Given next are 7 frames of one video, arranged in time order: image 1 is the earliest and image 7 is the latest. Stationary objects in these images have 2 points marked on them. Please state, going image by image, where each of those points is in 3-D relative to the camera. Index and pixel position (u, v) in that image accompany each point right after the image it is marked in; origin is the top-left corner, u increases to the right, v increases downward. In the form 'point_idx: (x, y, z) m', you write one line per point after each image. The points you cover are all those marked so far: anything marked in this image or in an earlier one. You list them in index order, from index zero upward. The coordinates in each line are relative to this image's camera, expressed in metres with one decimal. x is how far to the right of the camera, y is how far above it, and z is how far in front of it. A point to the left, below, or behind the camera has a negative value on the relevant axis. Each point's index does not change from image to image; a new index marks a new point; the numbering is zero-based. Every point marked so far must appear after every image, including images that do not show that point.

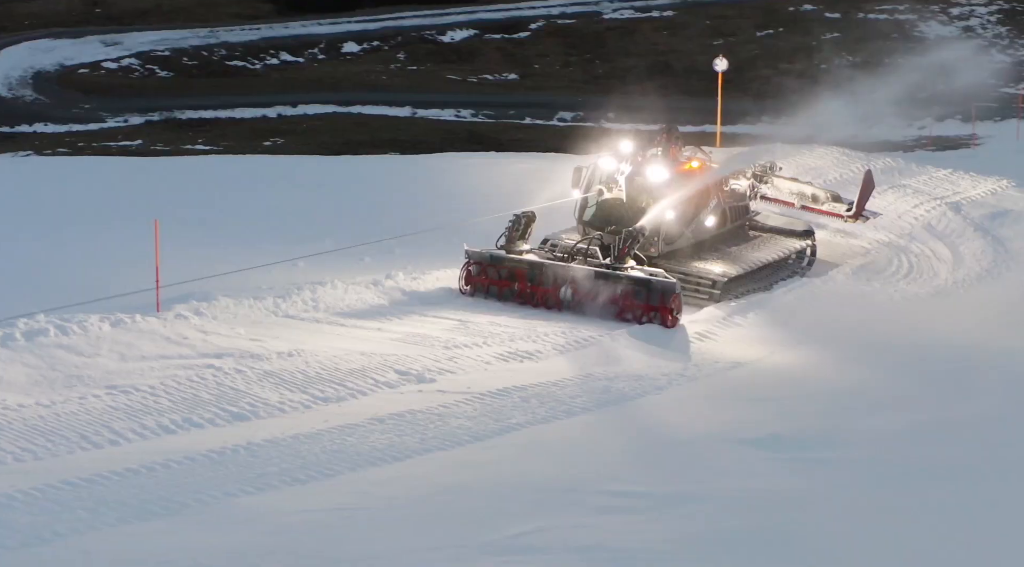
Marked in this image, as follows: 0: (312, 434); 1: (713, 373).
0: (-1.4, -1.0, +8.3) m
1: (+2.1, -1.0, +12.7) m
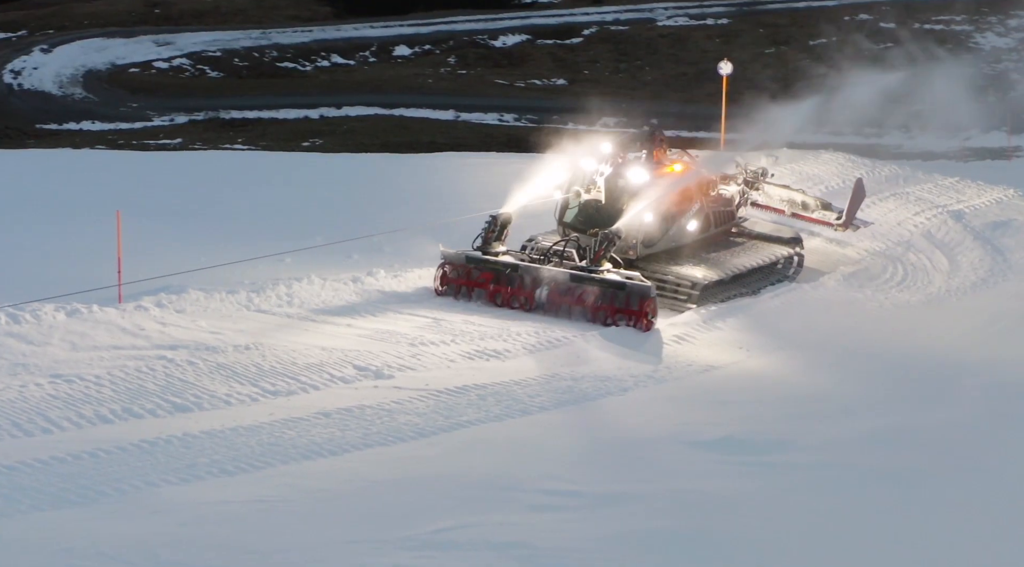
0: (-1.8, -1.0, +8.3) m
1: (+1.8, -1.0, +12.7) m
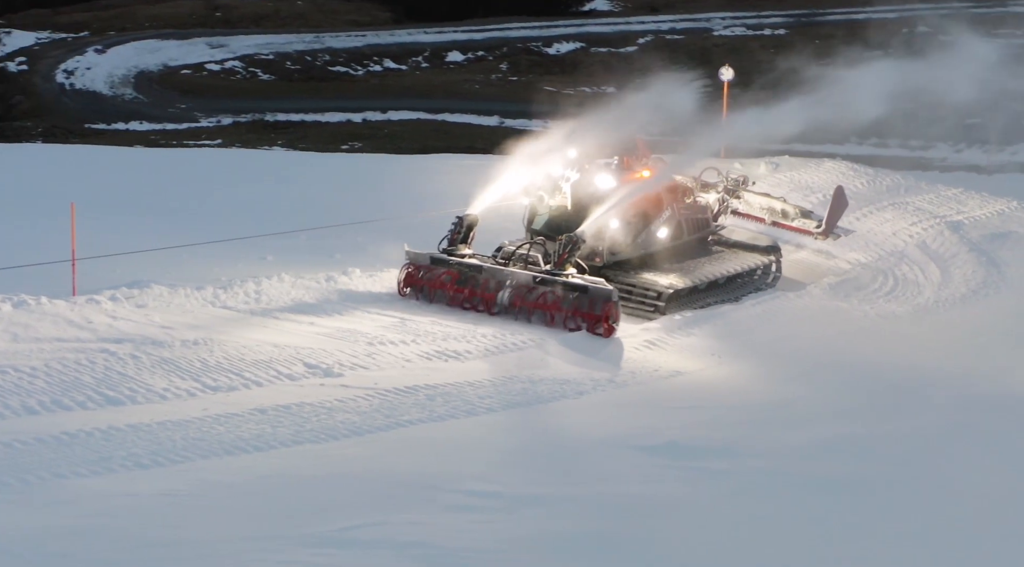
0: (-2.3, -0.9, +8.4) m
1: (+1.3, -1.0, +12.7) m
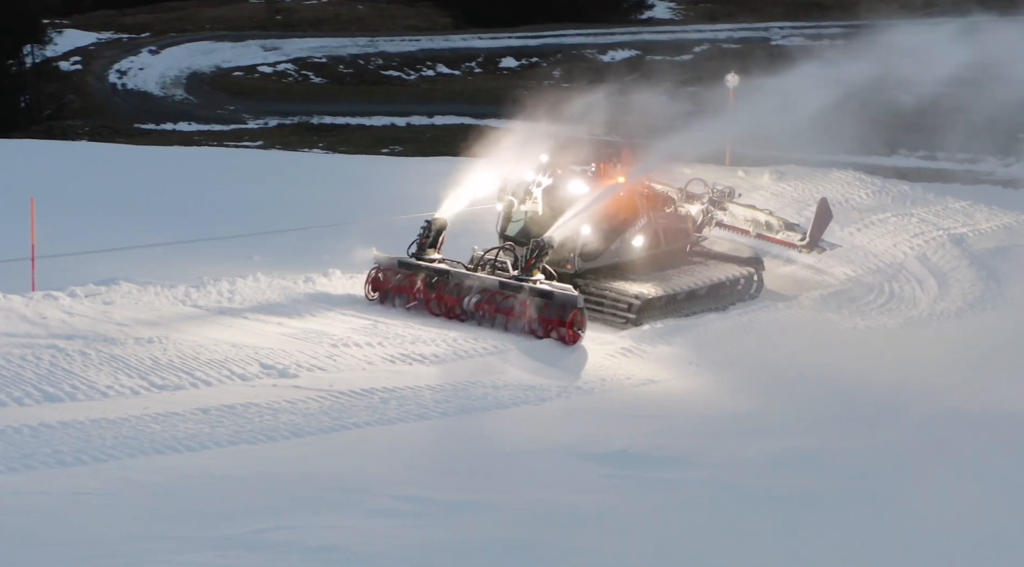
0: (-2.7, -0.9, +8.4) m
1: (+0.9, -1.1, +12.6) m
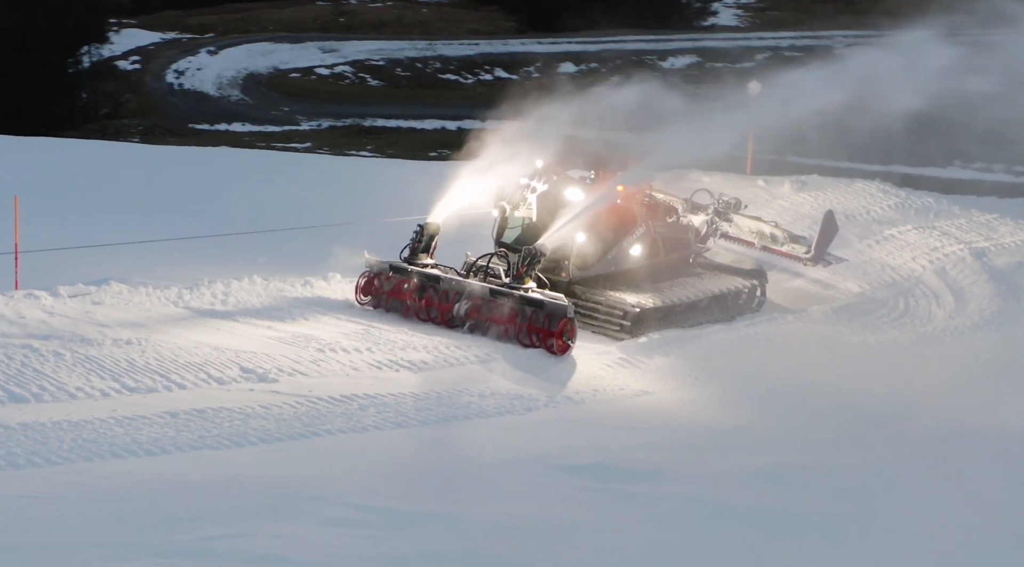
0: (-3.0, -0.9, +8.3) m
1: (+0.8, -1.2, +12.5) m
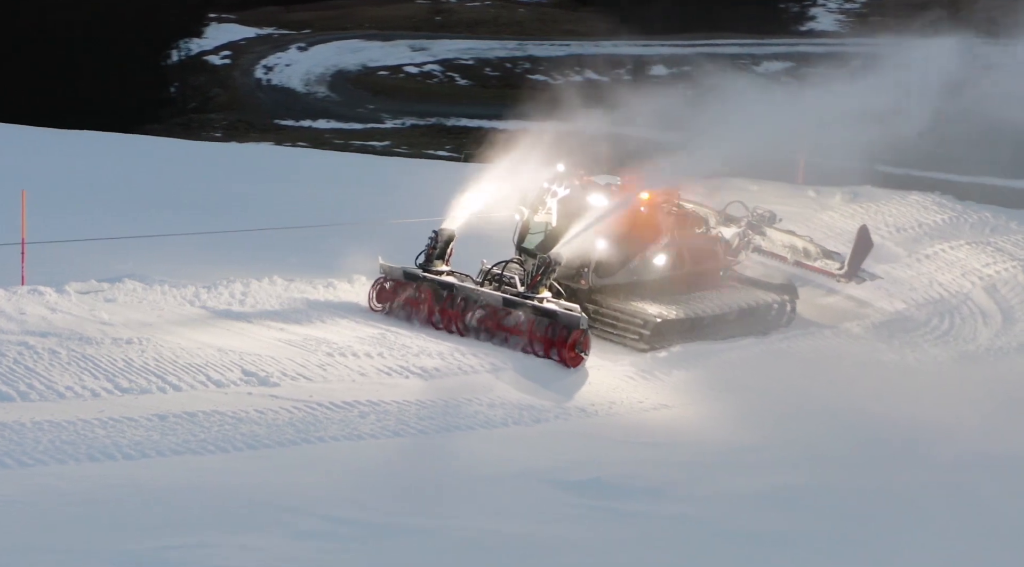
0: (-3.1, -0.9, +8.3) m
1: (+0.9, -1.3, +12.2) m
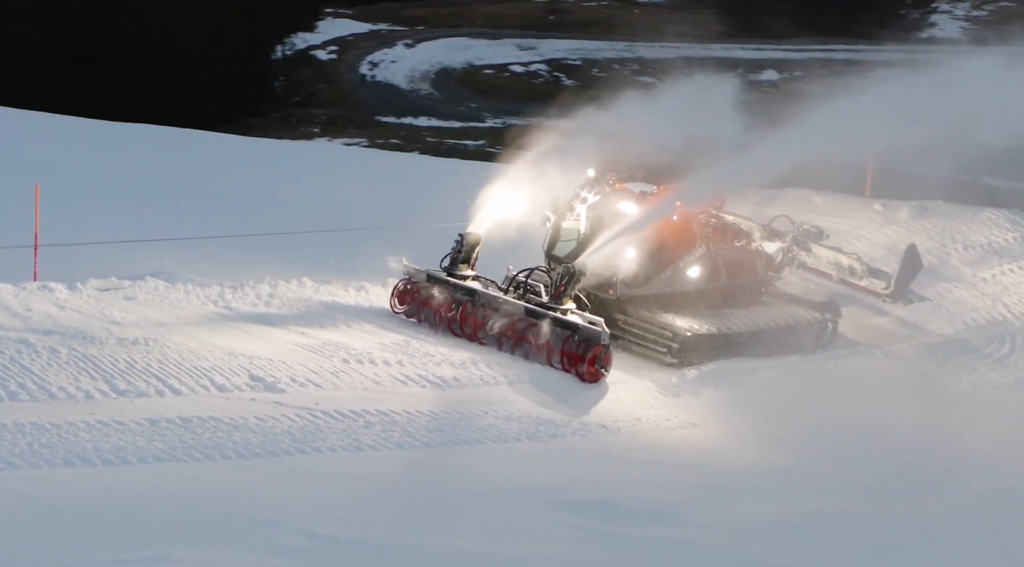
0: (-3.1, -0.9, +8.1) m
1: (+1.0, -1.5, +11.9) m
